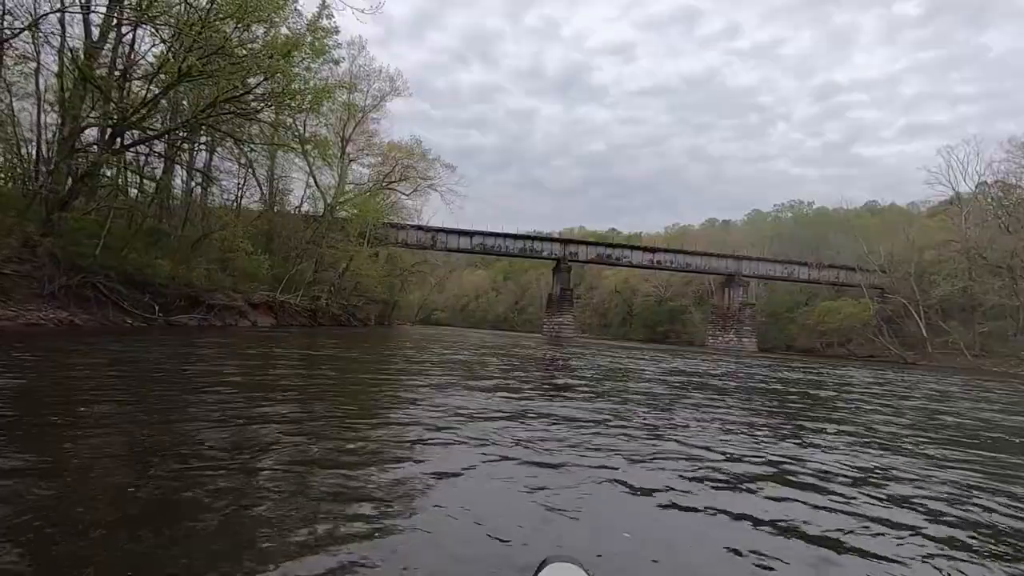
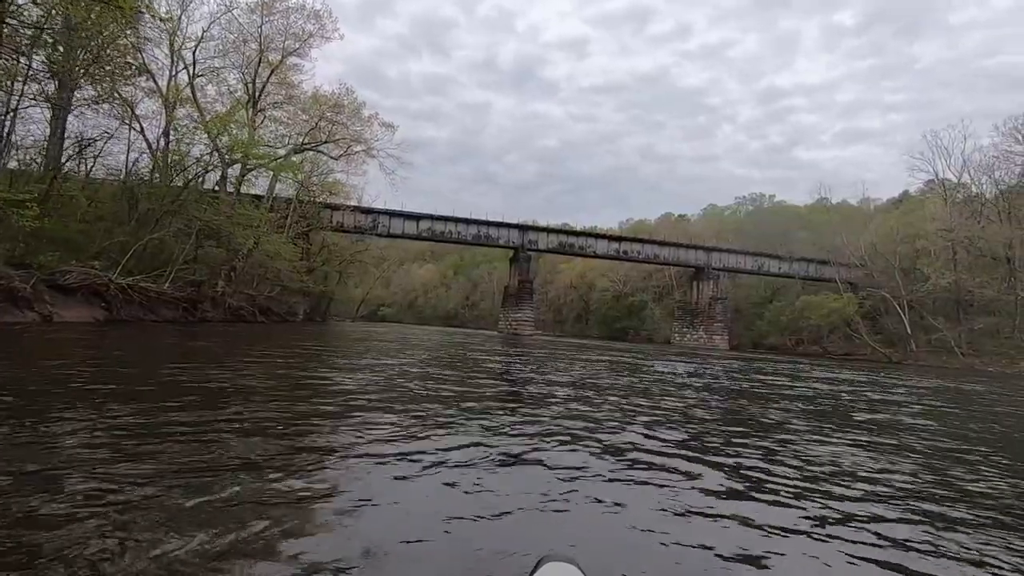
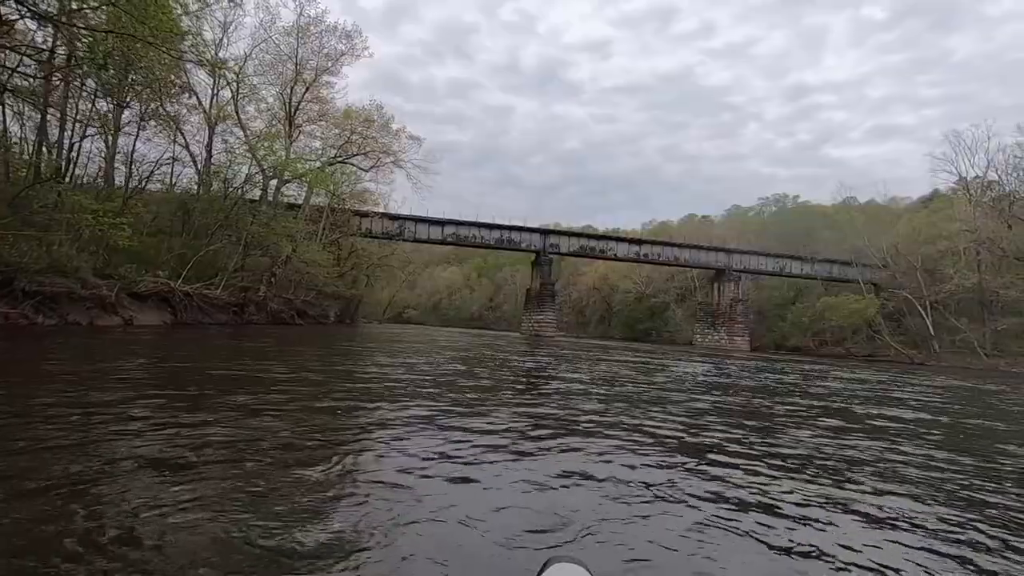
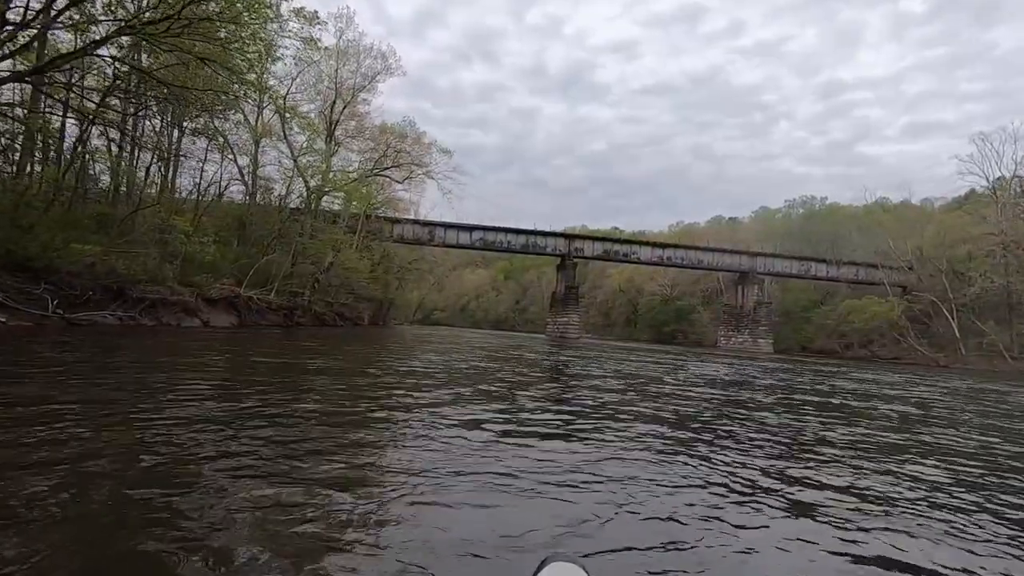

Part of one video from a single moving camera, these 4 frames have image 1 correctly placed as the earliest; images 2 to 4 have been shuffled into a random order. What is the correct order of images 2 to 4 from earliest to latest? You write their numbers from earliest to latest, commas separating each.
4, 3, 2
